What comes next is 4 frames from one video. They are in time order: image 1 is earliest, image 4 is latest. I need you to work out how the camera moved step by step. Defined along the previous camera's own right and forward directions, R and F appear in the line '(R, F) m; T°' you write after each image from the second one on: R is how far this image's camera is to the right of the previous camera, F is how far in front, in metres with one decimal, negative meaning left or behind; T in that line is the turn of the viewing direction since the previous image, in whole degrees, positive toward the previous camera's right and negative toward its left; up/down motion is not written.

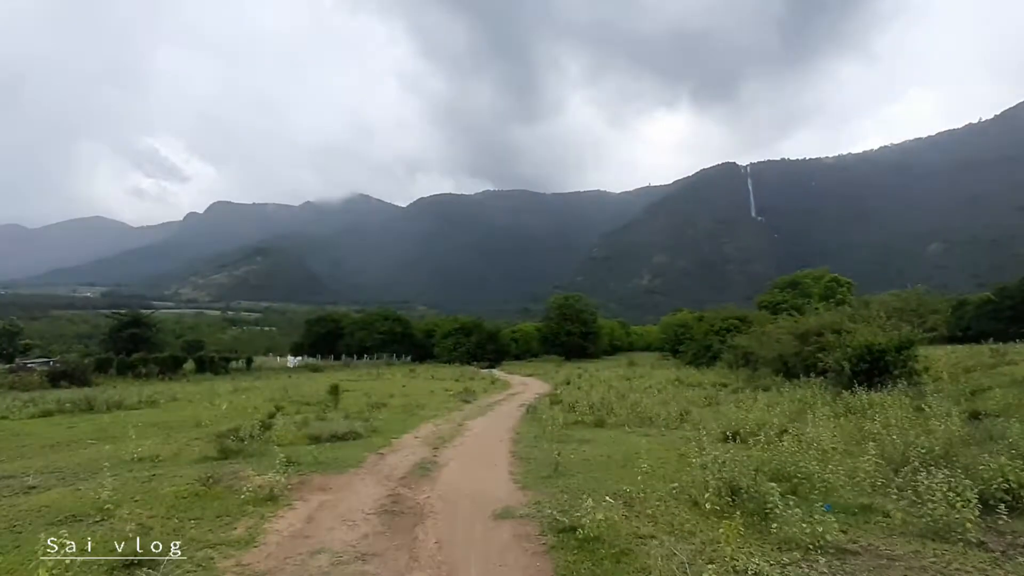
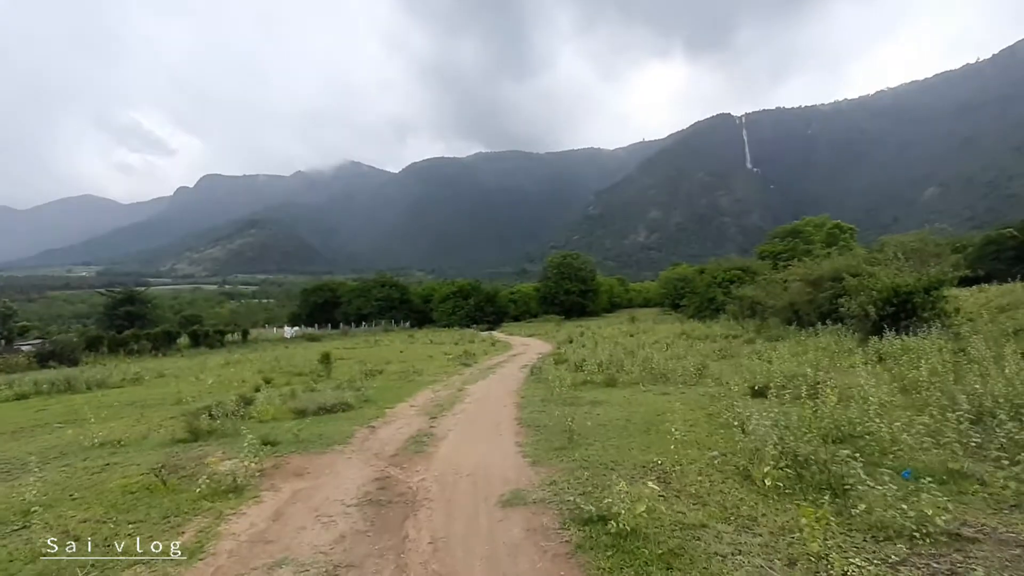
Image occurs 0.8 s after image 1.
(-0.1, +1.6) m; 0°
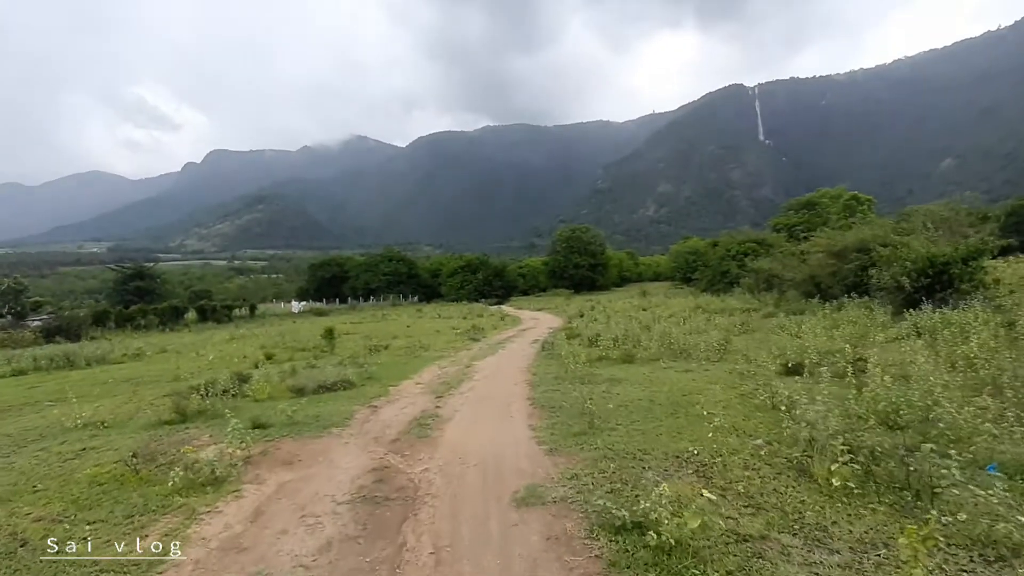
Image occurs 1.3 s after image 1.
(-0.1, +1.0) m; -1°
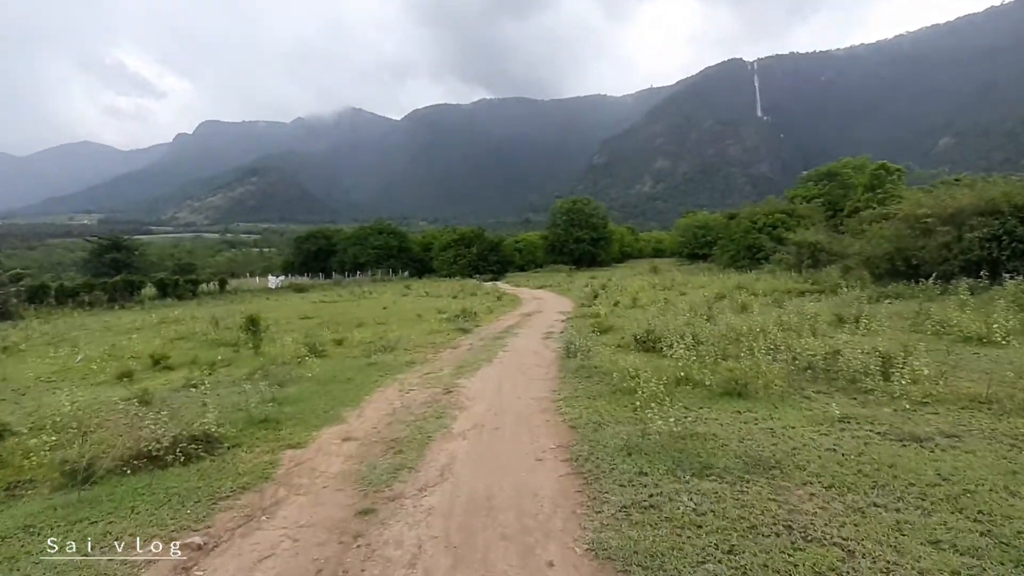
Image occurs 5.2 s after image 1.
(-0.3, +7.2) m; +1°
